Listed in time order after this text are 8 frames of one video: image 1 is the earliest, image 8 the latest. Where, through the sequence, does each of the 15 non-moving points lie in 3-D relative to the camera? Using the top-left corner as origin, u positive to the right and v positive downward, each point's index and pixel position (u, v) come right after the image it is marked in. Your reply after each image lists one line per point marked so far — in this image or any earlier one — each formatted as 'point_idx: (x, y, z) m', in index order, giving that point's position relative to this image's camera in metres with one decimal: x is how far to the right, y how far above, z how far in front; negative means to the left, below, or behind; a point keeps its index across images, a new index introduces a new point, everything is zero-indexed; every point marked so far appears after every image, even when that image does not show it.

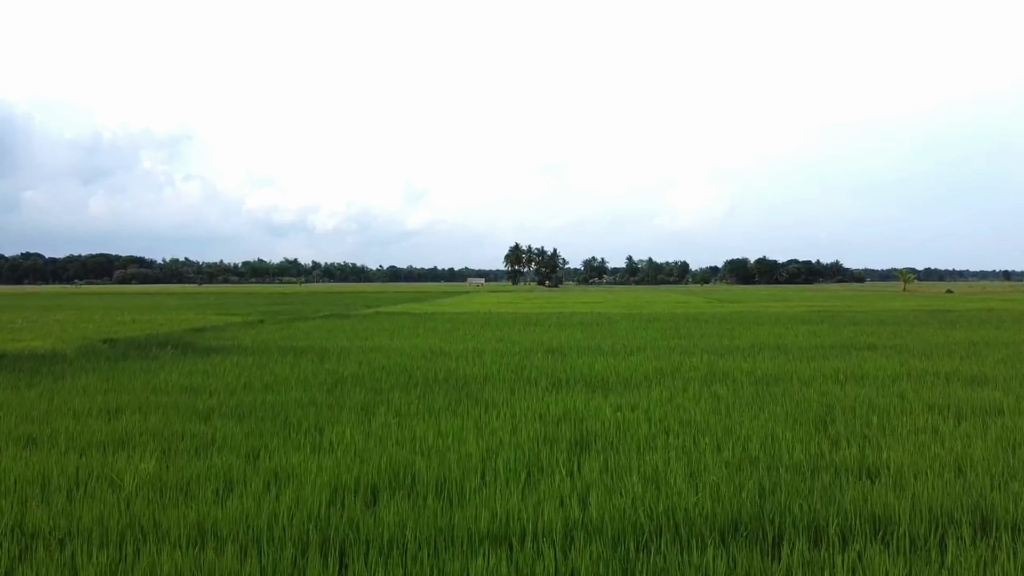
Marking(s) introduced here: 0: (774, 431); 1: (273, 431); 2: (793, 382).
0: (+1.1, -0.6, +3.5) m
1: (-1.0, -0.6, +3.6) m
2: (+1.8, -0.6, +5.2) m
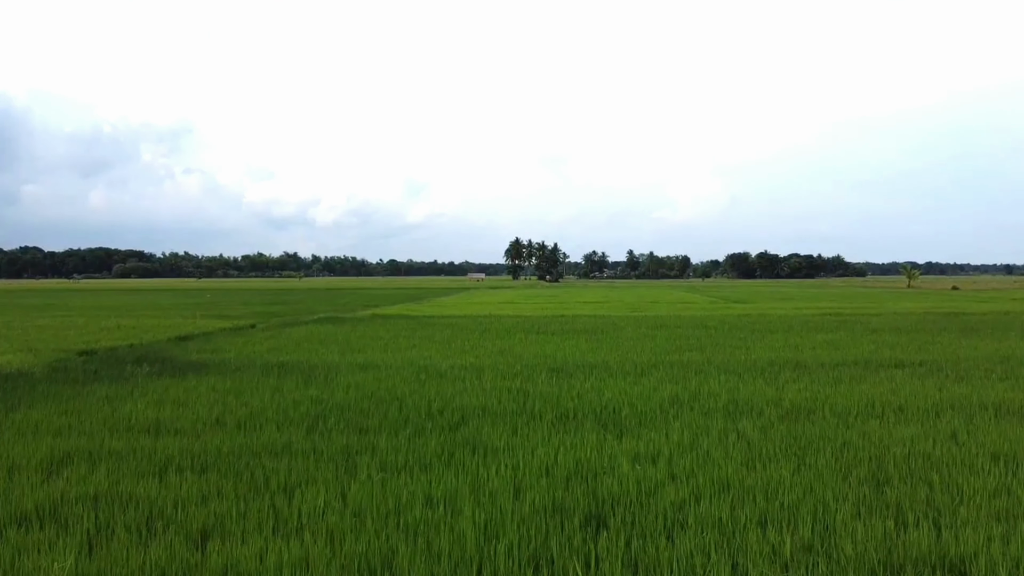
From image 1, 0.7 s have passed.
0: (+1.1, -0.8, +3.0) m
1: (-1.0, -0.8, +3.1) m
2: (+1.8, -0.7, +4.7) m
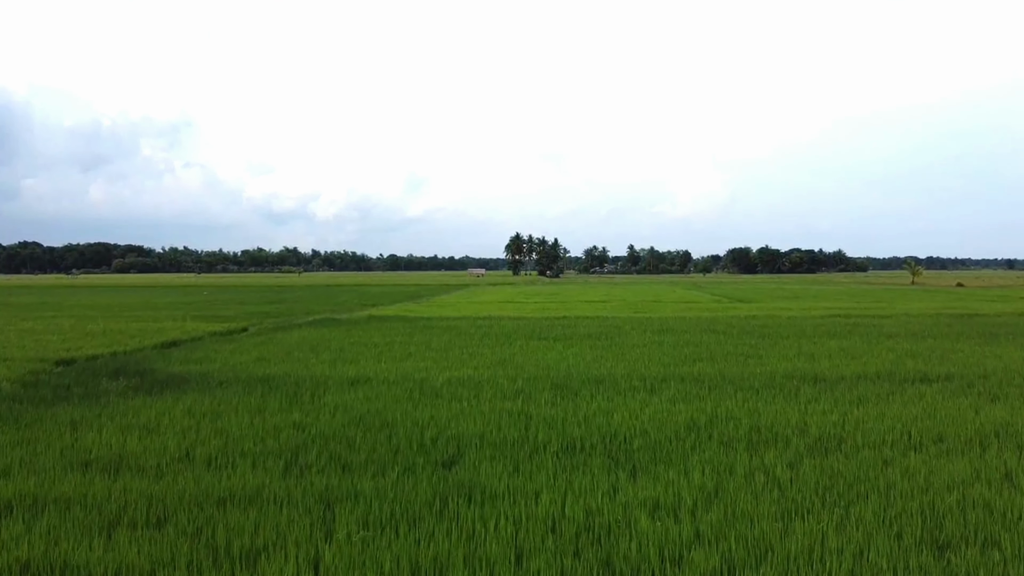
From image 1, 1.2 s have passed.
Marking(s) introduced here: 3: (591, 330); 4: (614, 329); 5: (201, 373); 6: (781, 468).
0: (+1.1, -0.9, +2.5) m
1: (-1.0, -0.9, +2.6) m
2: (+1.8, -0.8, +4.2) m
3: (+1.2, -0.6, +12.1) m
4: (+1.5, -0.6, +12.1) m
5: (-2.8, -0.8, +7.3) m
6: (+1.2, -0.8, +3.7) m
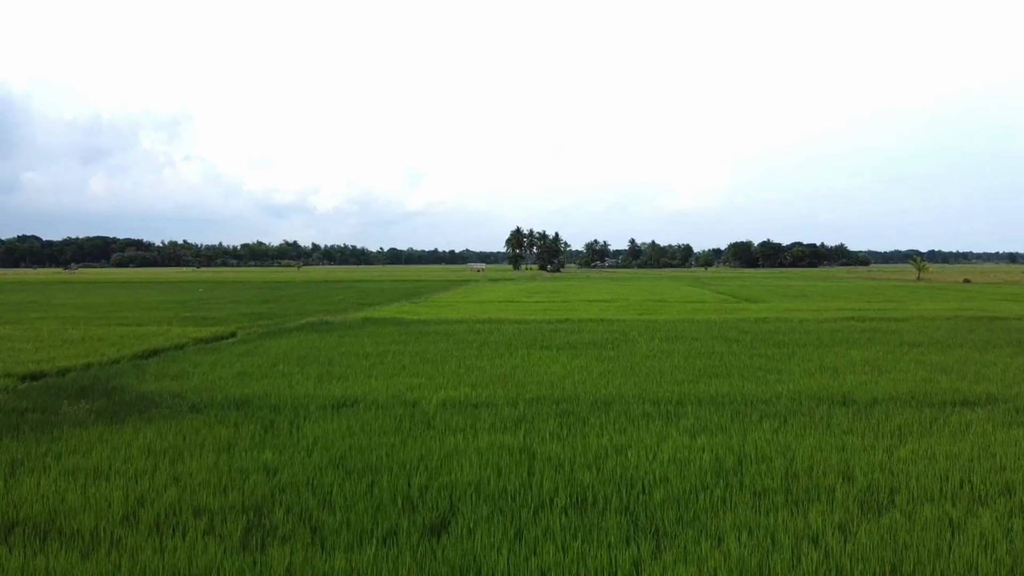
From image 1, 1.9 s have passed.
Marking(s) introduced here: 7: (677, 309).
0: (+1.1, -1.0, +1.9) m
1: (-1.0, -1.0, +2.0) m
2: (+1.8, -0.9, +3.6) m
3: (+1.2, -0.7, +11.5) m
4: (+1.5, -0.7, +11.5) m
5: (-2.8, -0.9, +6.7) m
6: (+1.2, -1.0, +3.2) m
7: (+3.6, -0.5, +17.9) m
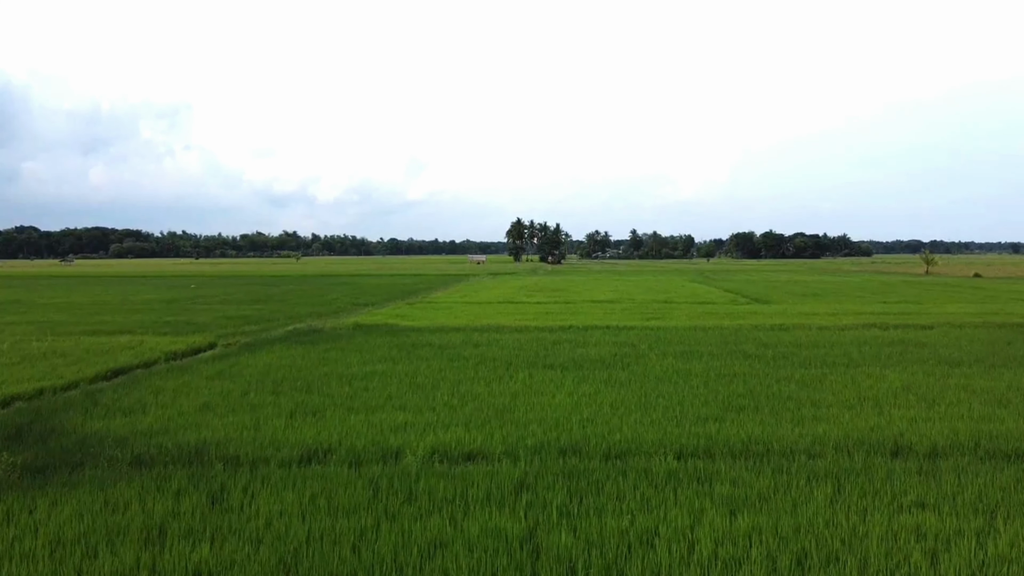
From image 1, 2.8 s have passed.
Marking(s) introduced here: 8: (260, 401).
0: (+1.1, -1.3, +1.0) m
1: (-1.0, -1.3, +1.1) m
2: (+1.8, -1.2, +2.7) m
3: (+1.2, -0.8, +10.6) m
4: (+1.5, -0.8, +10.6) m
5: (-2.8, -1.1, +5.8) m
6: (+1.2, -1.2, +2.2) m
7: (+3.6, -0.5, +17.0) m
8: (-2.2, -1.0, +7.1) m
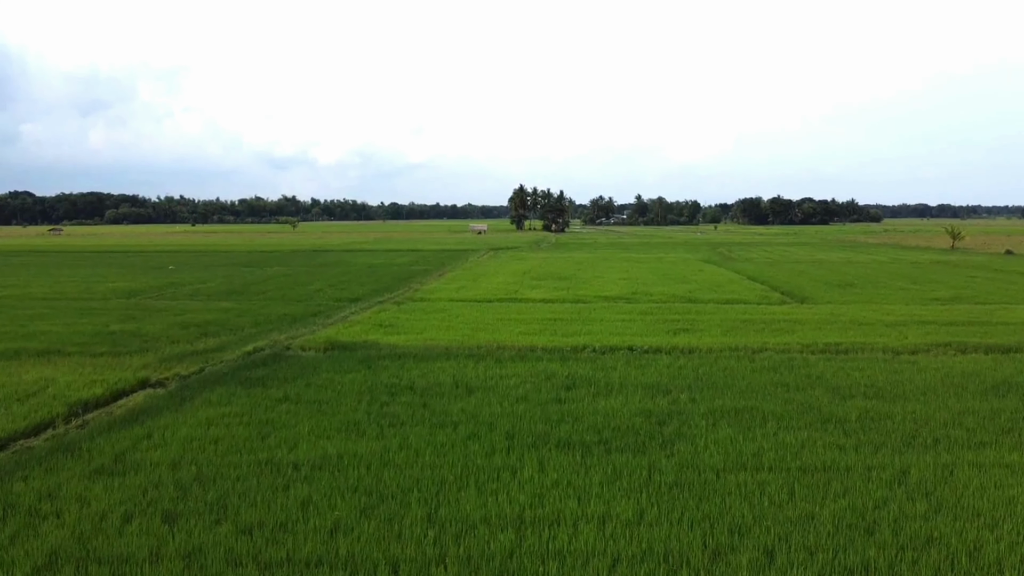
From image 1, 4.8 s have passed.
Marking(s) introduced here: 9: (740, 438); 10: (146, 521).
0: (+1.1, -2.1, -1.3) m
1: (-1.0, -2.1, -1.2) m
2: (+1.8, -1.9, +0.3) m
3: (+1.2, -1.2, +8.2) m
4: (+1.6, -1.2, +8.2) m
5: (-2.8, -1.6, +3.4) m
6: (+1.2, -1.9, -0.1) m
7: (+3.7, -0.6, +14.6) m
8: (-2.2, -1.5, +4.8) m
9: (+2.0, -1.3, +7.0) m
10: (-2.3, -1.5, +5.2) m
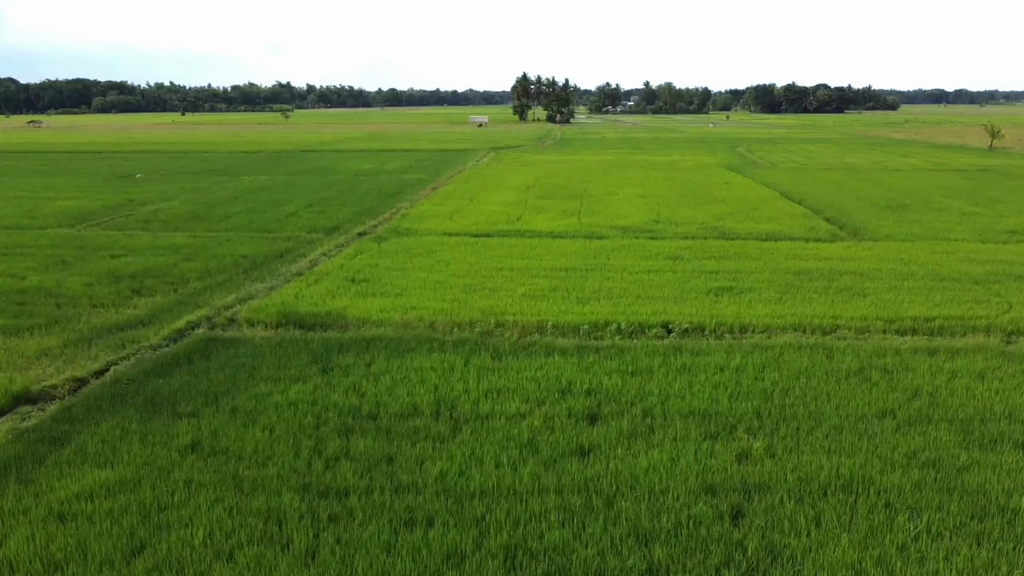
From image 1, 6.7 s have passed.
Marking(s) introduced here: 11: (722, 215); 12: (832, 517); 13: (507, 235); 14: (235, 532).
0: (+1.1, -3.4, -3.7) m
1: (-1.1, -3.4, -3.5) m
2: (+1.8, -3.0, -2.0) m
3: (+1.2, -1.2, +5.7) m
4: (+1.6, -1.2, +5.7) m
5: (-2.8, -2.4, +1.0) m
6: (+1.2, -3.1, -2.5) m
7: (+3.7, +0.2, +11.9) m
8: (-2.2, -2.0, +2.3) m
9: (+2.0, -1.5, +4.5) m
10: (-2.3, -2.0, +2.7) m
11: (+4.6, +1.6, +18.0) m
12: (+2.0, -1.4, +5.1) m
13: (-0.1, +1.0, +15.6) m
14: (-1.7, -1.5, +4.8) m
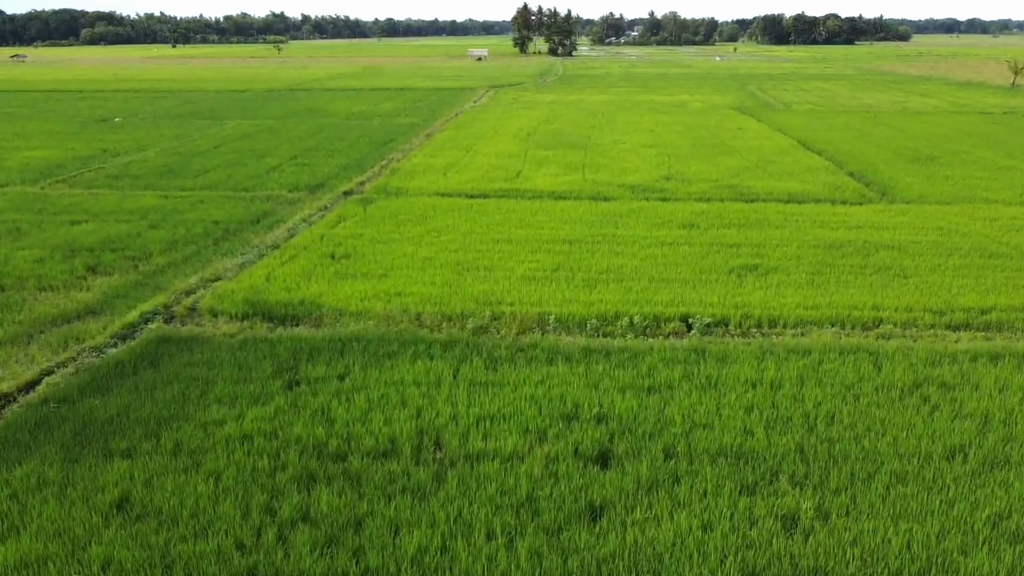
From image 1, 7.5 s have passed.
0: (+1.1, -4.4, -4.5) m
1: (-1.1, -4.3, -4.4) m
2: (+1.7, -3.8, -2.9) m
3: (+1.2, -1.4, +4.6) m
4: (+1.5, -1.4, +4.6) m
5: (-2.8, -2.9, +0.1) m
6: (+1.2, -4.0, -3.4) m
7: (+3.7, +0.5, +10.7) m
8: (-2.2, -2.5, +1.3) m
9: (+1.9, -1.8, +3.4) m
10: (-2.4, -2.4, +1.7) m
11: (+4.6, +2.4, +16.6) m
12: (+2.0, -1.6, +4.0) m
13: (-0.1, +1.6, +14.3) m
14: (-1.7, -1.7, +3.7) m
